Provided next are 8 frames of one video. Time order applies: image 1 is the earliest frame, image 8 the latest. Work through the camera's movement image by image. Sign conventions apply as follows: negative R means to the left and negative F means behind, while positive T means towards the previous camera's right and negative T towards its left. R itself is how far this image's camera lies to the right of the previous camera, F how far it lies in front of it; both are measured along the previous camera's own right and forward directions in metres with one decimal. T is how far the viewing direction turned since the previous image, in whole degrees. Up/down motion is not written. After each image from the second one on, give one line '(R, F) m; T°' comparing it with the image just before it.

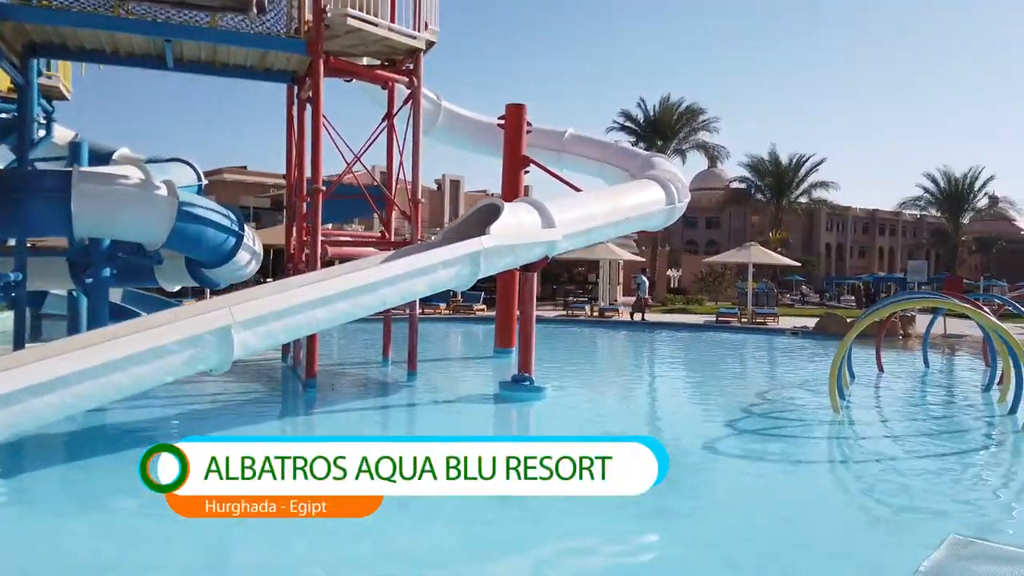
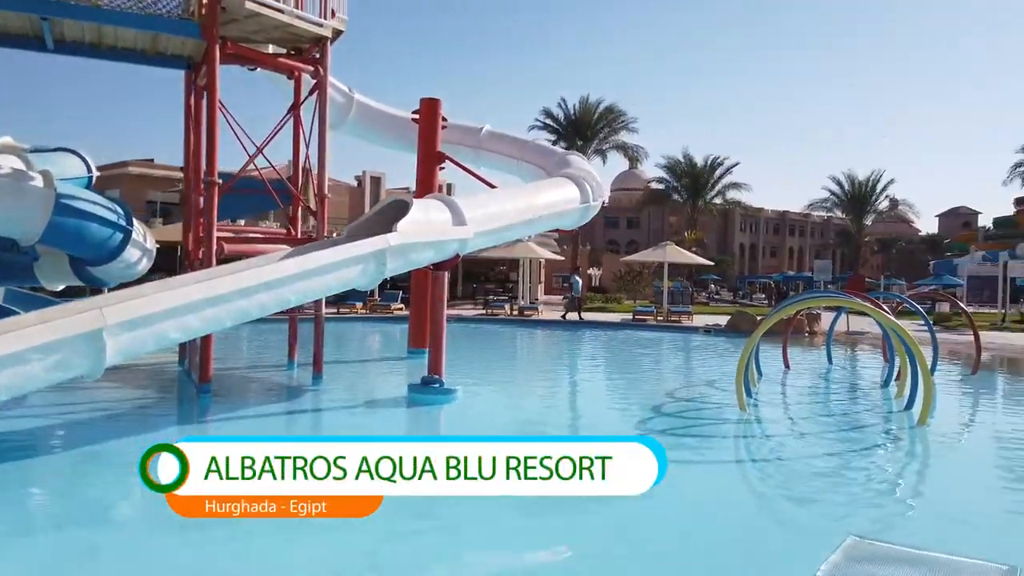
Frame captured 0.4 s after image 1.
(+0.1, +0.1) m; +6°
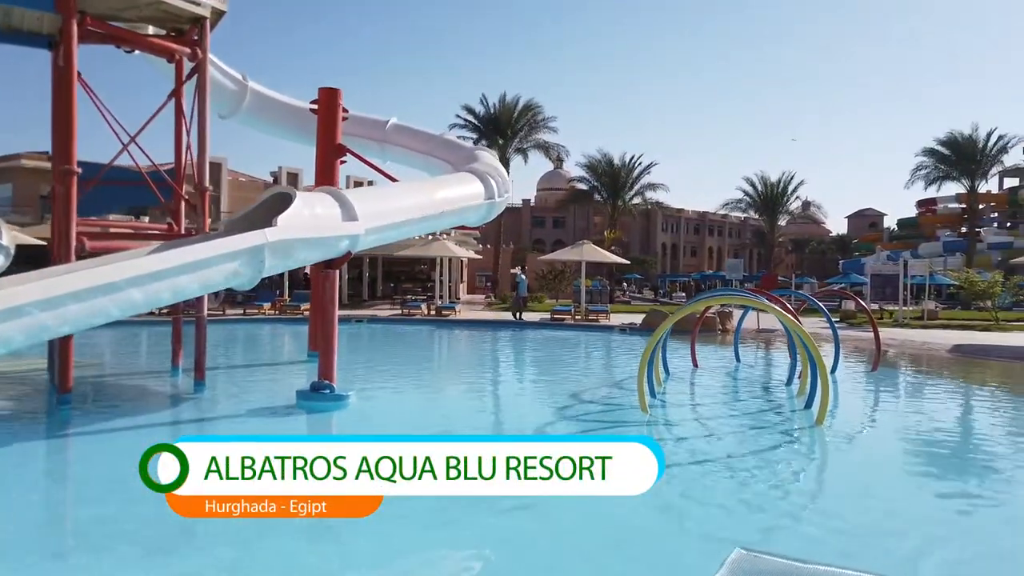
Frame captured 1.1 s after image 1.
(+0.2, +0.2) m; +5°
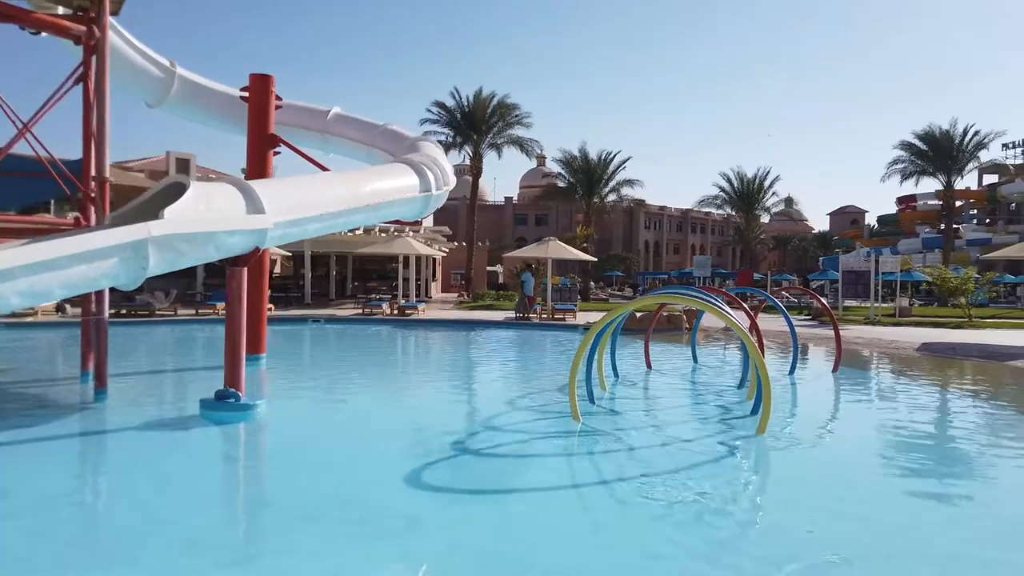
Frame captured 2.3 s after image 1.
(+0.4, +0.4) m; +1°
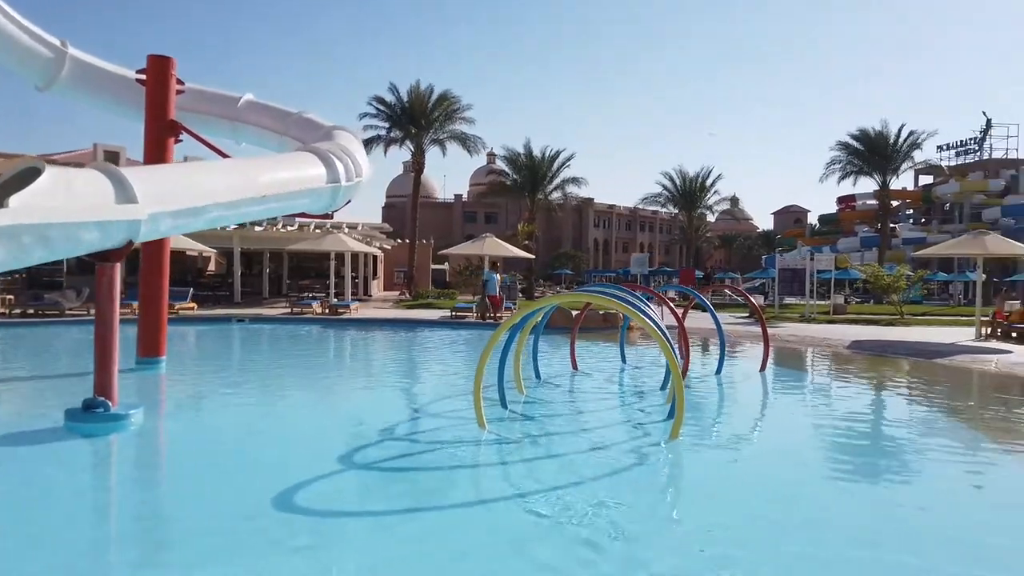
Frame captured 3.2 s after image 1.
(+0.3, +0.3) m; +4°
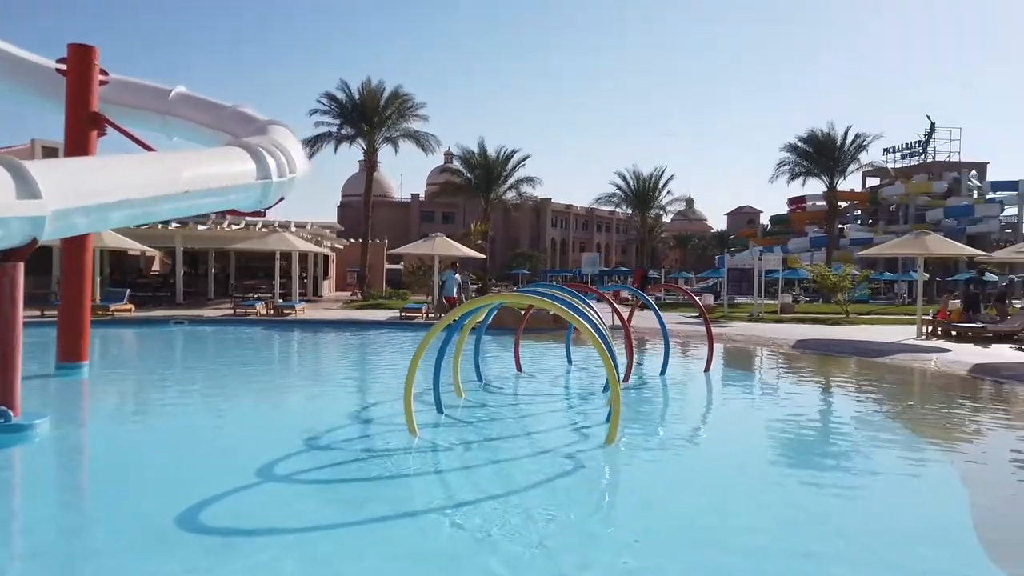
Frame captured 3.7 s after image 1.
(+0.1, +0.1) m; +3°
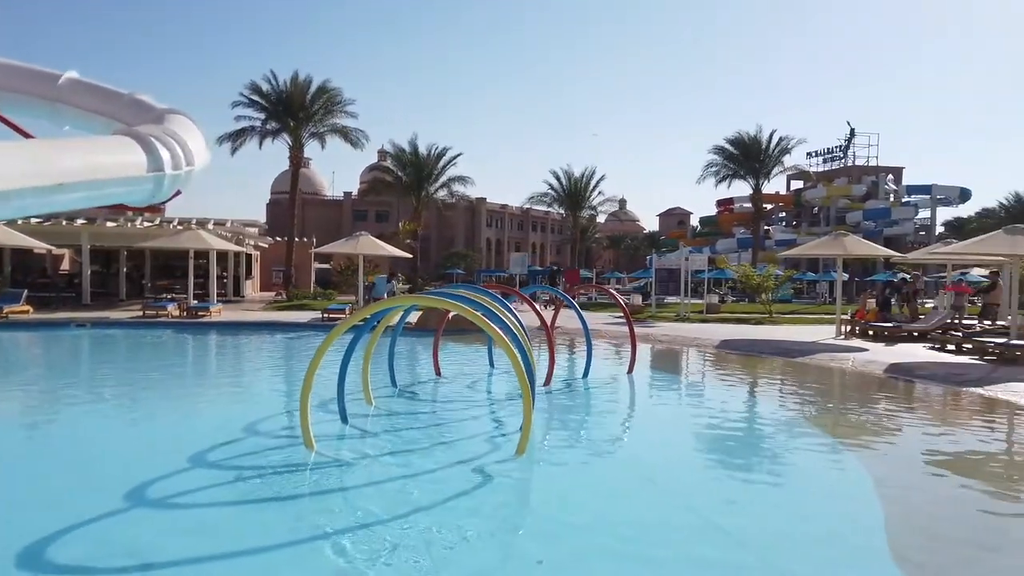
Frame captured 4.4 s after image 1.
(+0.1, +0.2) m; +5°
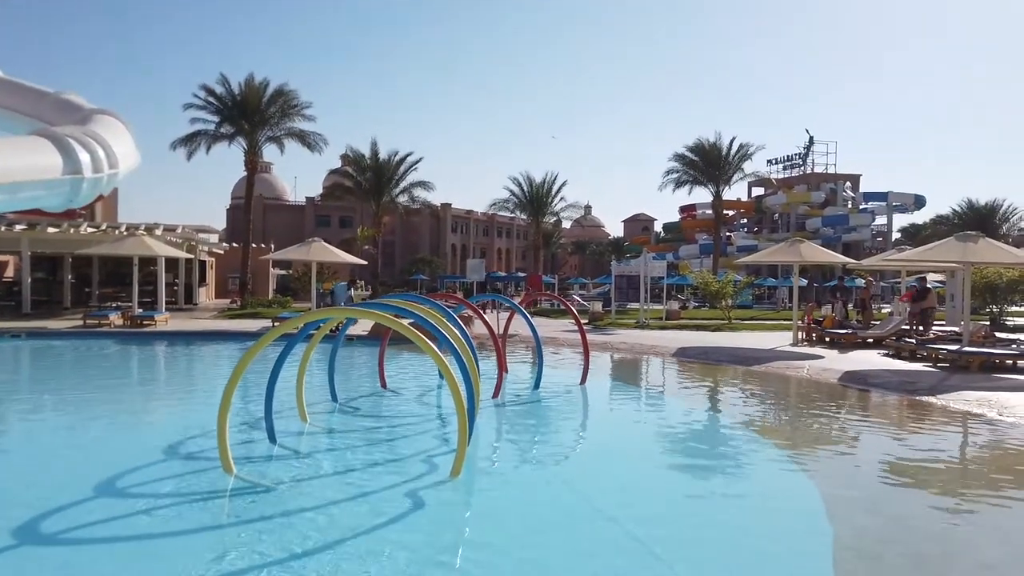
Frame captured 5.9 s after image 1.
(+0.1, +0.2) m; +3°
